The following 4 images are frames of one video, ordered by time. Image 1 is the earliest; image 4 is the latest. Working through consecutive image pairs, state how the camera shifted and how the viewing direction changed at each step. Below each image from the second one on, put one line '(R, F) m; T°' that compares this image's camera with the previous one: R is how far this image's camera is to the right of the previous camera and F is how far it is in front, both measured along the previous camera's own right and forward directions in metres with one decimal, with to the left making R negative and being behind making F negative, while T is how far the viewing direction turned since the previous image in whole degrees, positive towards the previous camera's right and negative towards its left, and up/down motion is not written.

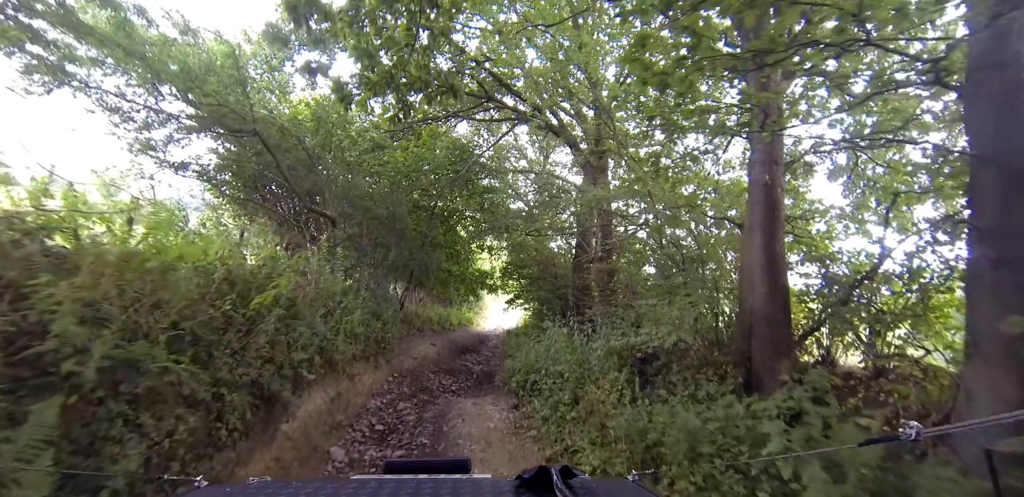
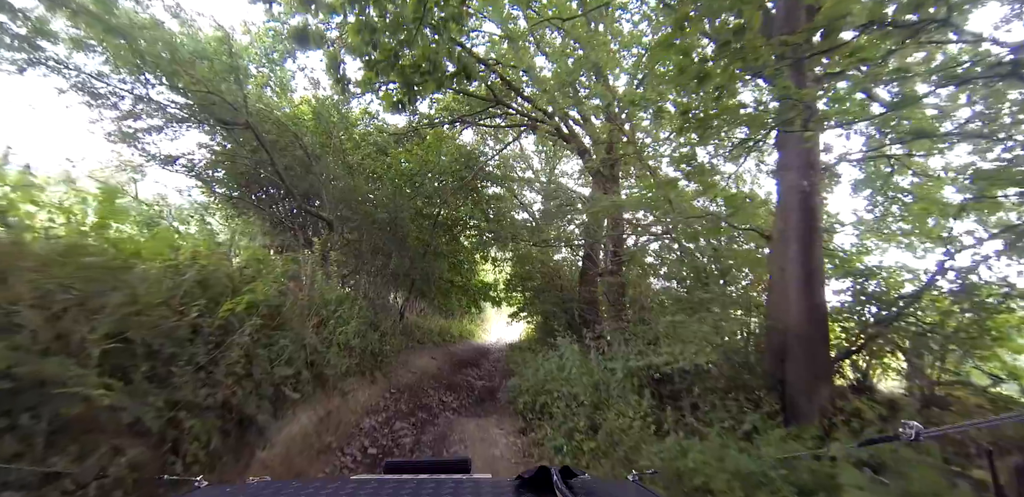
(-0.1, +0.4) m; 0°
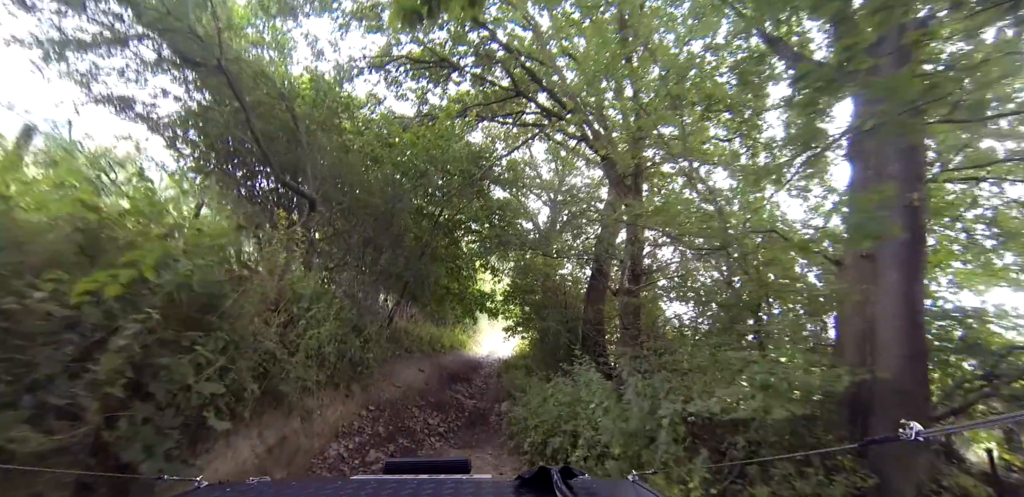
(-0.2, +1.0) m; 0°
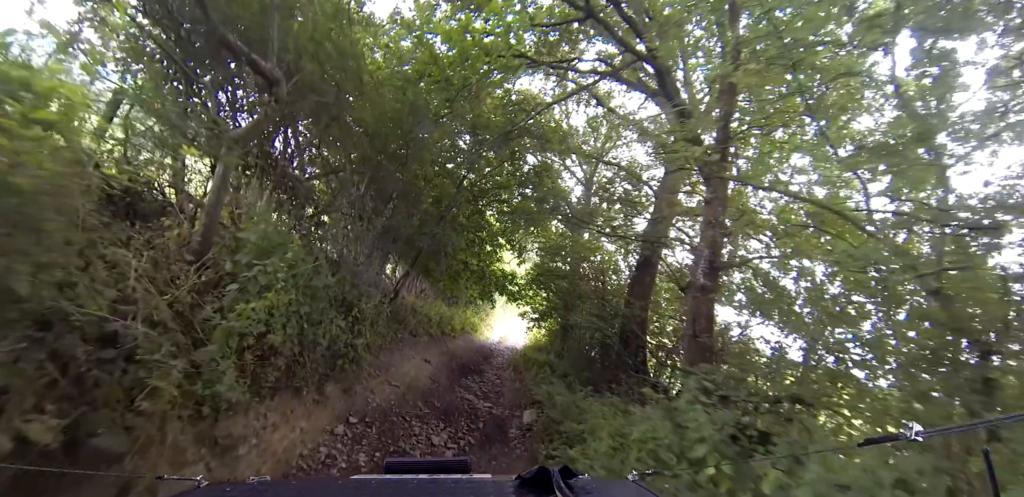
(-0.5, +1.9) m; -2°
